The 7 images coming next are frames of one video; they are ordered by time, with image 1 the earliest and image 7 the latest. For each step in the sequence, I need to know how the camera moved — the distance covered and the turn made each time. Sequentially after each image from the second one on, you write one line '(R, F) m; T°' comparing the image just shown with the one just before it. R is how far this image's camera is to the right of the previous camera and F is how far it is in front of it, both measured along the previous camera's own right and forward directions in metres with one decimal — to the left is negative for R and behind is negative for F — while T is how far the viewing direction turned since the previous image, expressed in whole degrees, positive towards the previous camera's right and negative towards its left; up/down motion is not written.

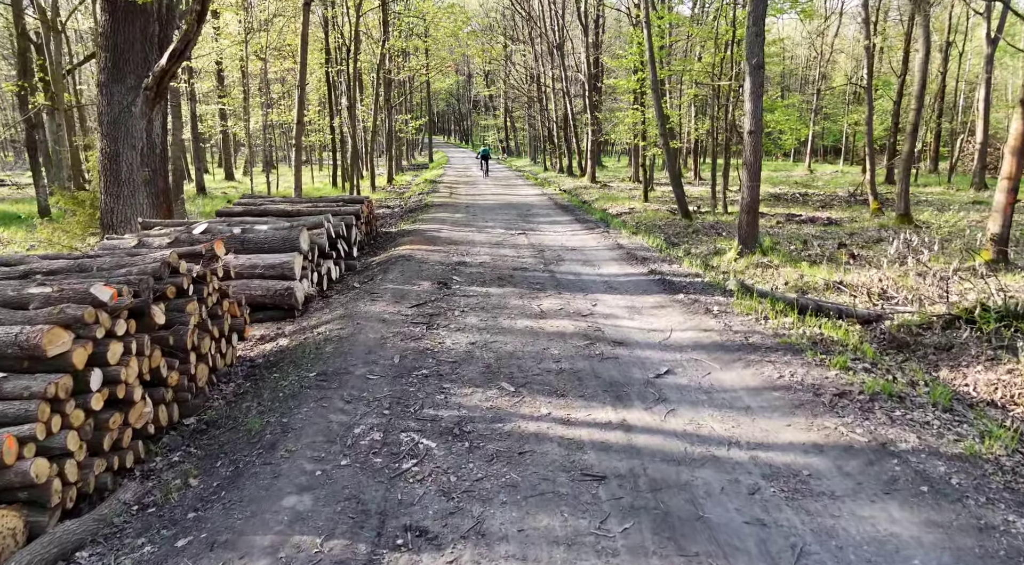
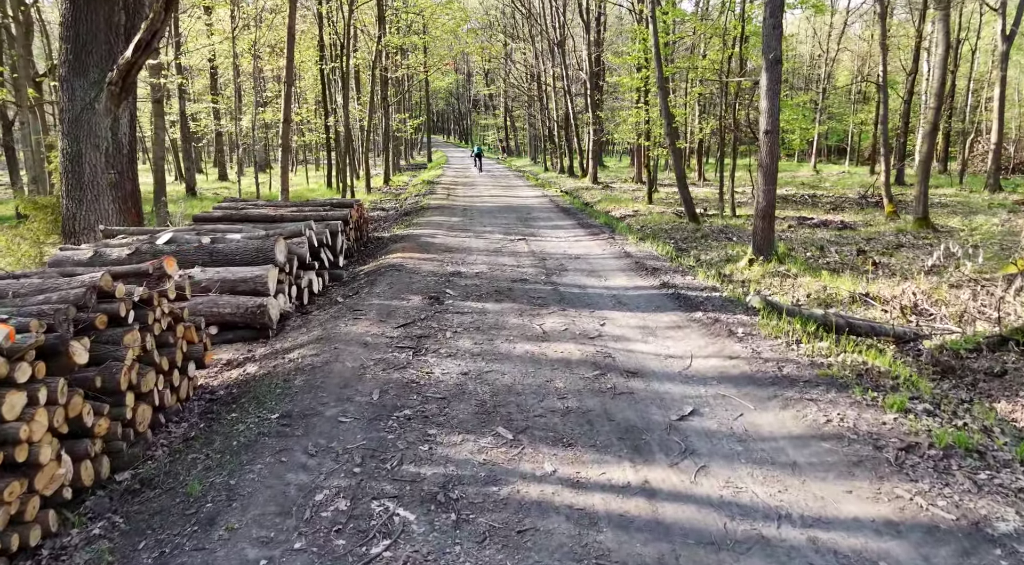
(0.0, +1.0) m; 0°
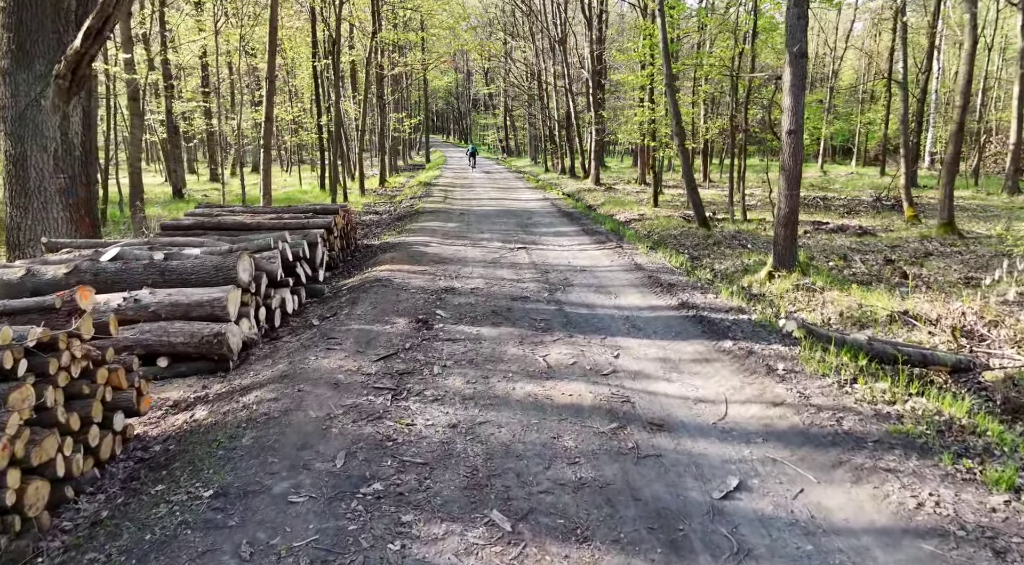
(0.0, +1.2) m; 0°
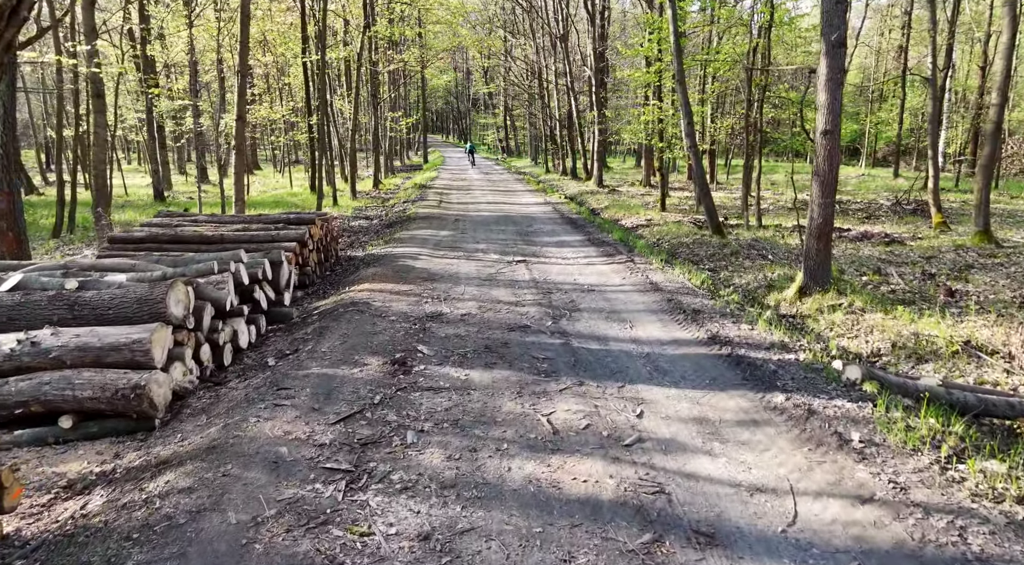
(0.0, +1.5) m; 0°
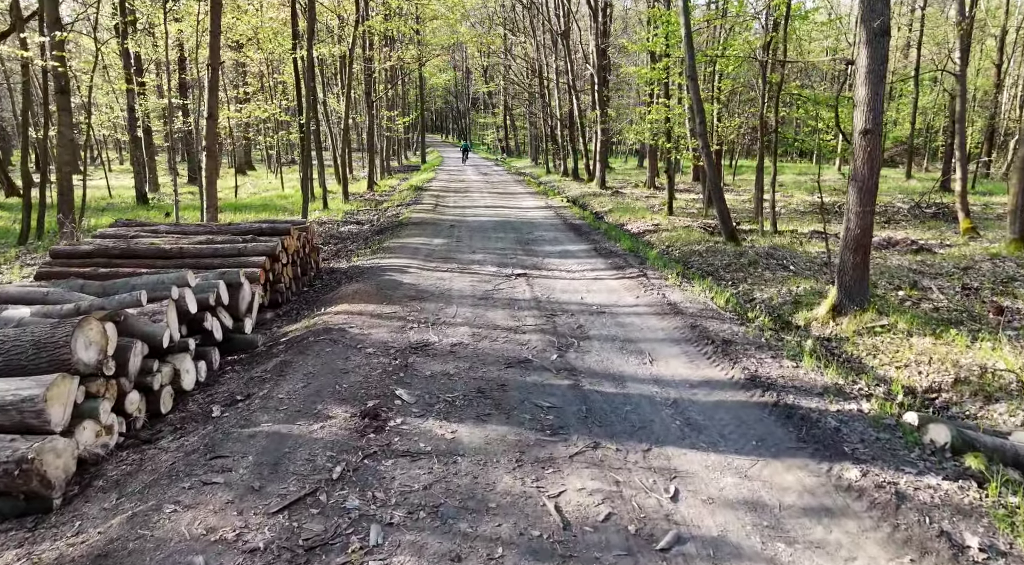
(0.0, +1.3) m; 0°
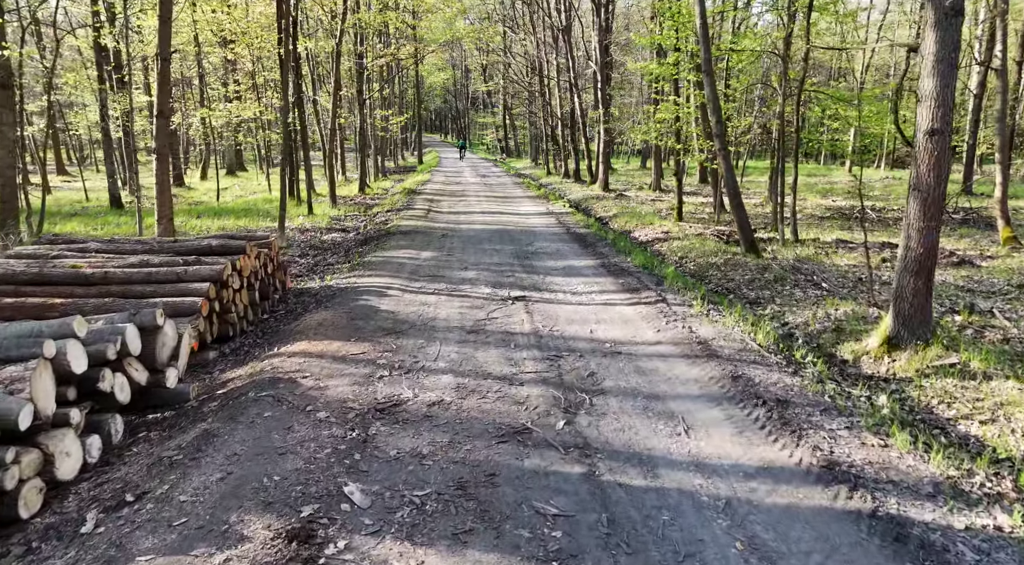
(0.0, +1.7) m; 0°
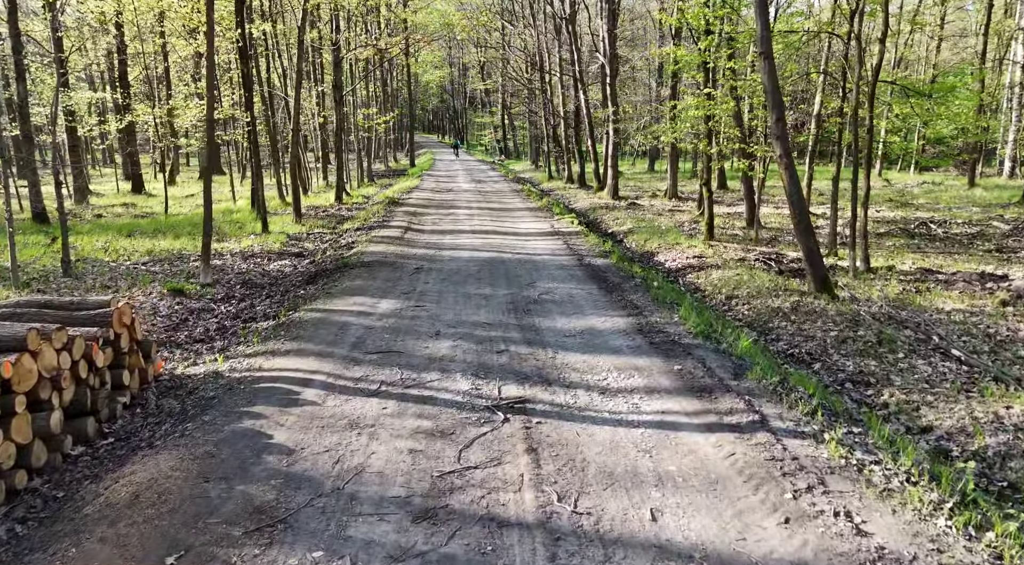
(+0.1, +4.0) m; 0°
